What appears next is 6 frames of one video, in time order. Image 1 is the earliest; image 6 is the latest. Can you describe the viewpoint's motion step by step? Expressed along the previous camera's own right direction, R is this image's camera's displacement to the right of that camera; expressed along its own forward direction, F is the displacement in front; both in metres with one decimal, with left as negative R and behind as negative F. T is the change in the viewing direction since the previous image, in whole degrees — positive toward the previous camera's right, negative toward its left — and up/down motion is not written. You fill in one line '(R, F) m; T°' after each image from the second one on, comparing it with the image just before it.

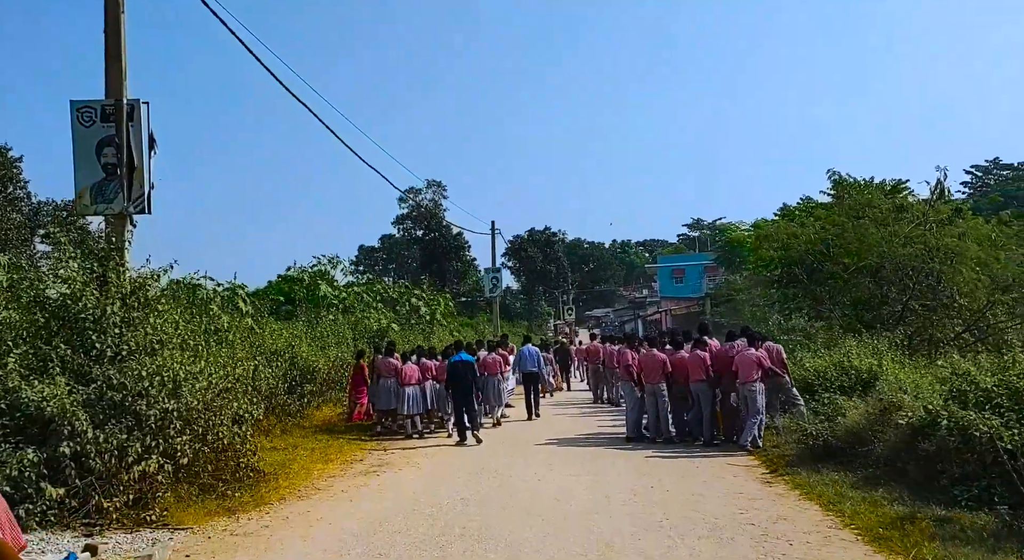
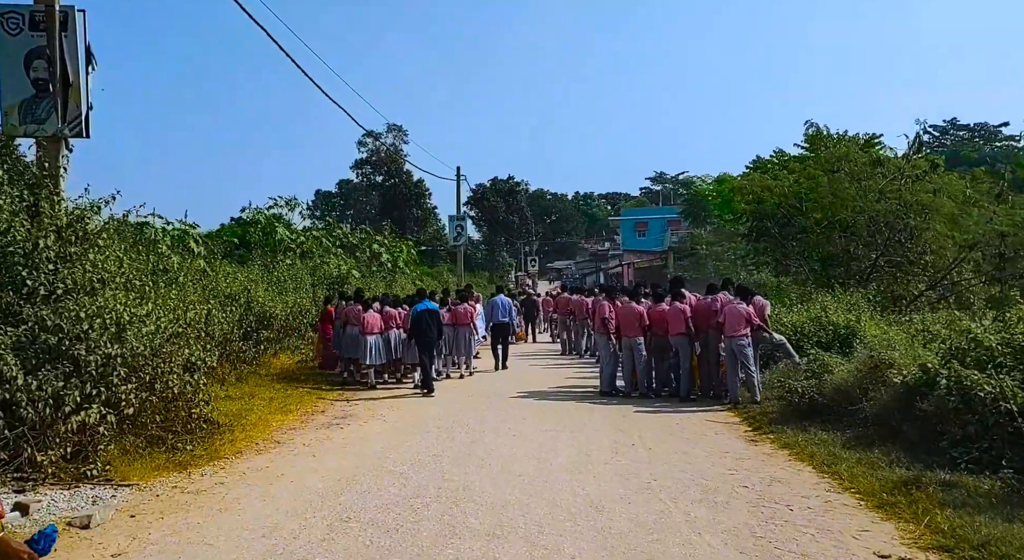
(0.0, +0.9) m; +2°
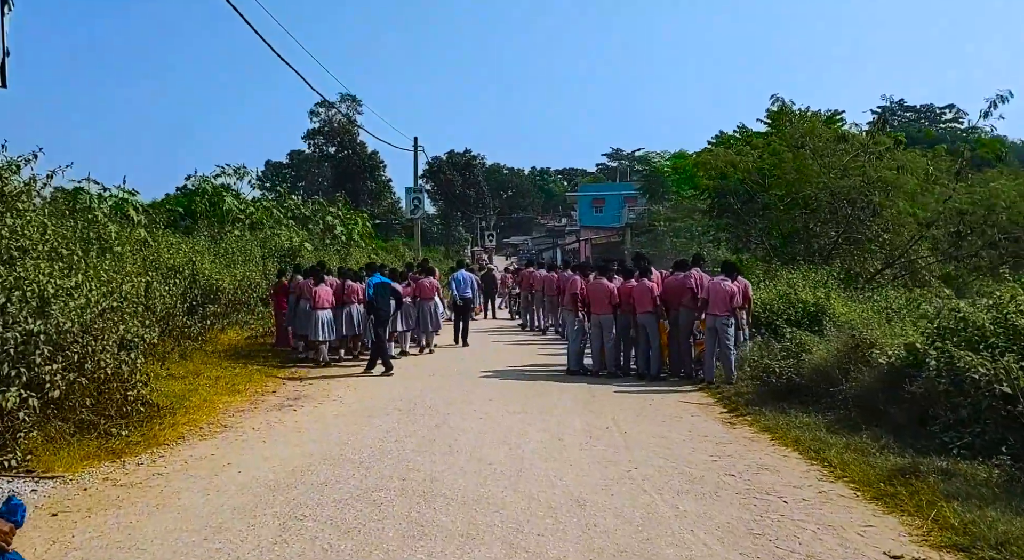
(-0.1, +0.7) m; +3°
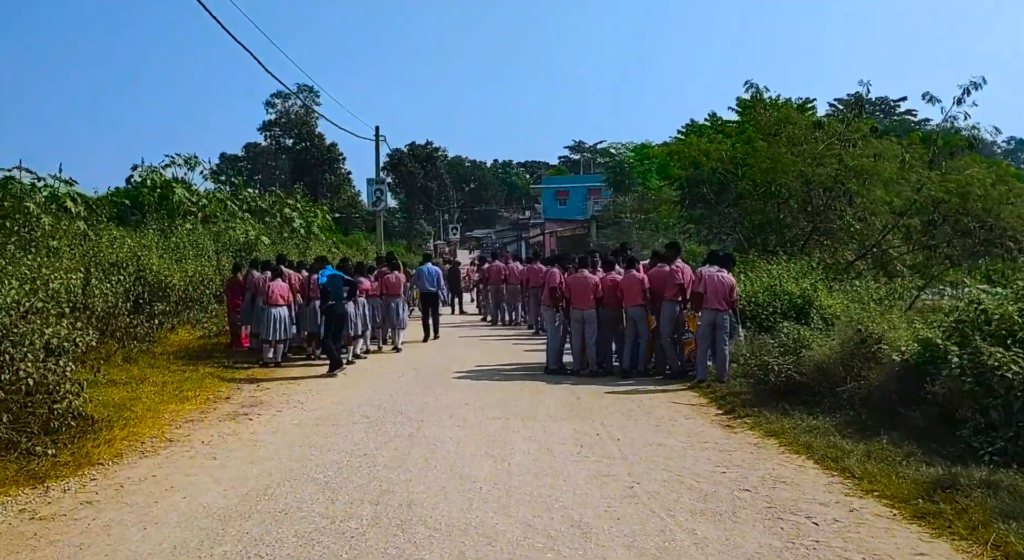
(-0.2, +1.0) m; +2°
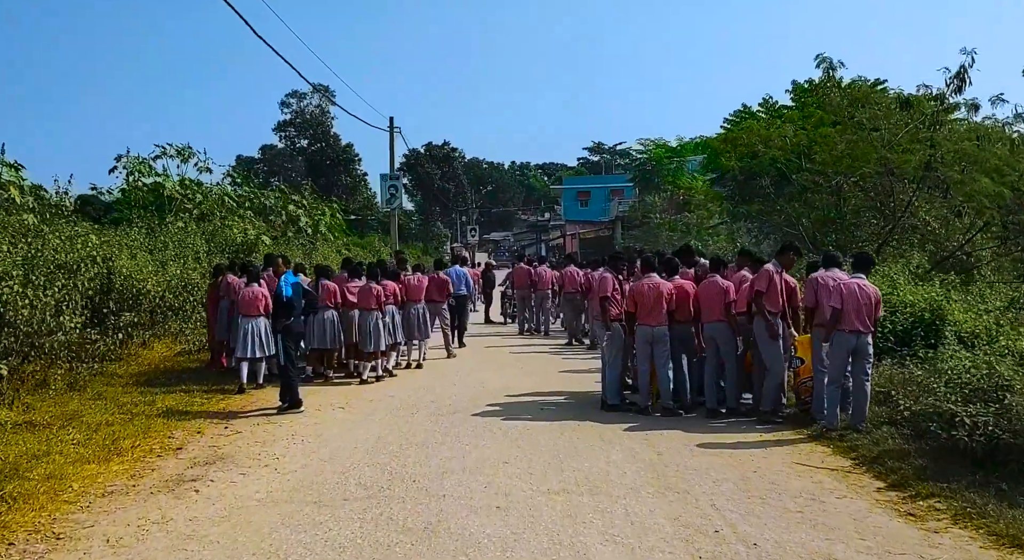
(-0.4, +3.3) m; -1°
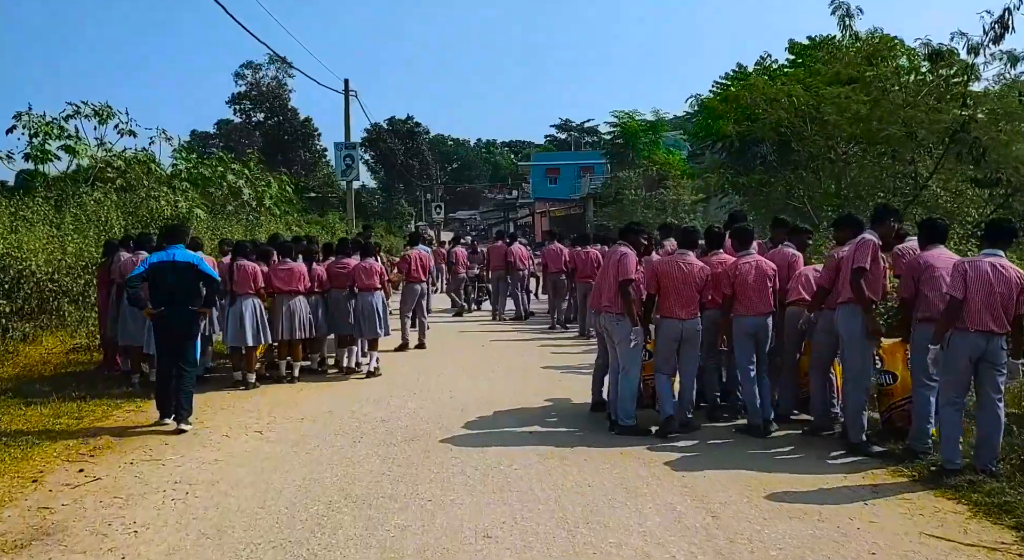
(-0.1, +2.9) m; +2°
